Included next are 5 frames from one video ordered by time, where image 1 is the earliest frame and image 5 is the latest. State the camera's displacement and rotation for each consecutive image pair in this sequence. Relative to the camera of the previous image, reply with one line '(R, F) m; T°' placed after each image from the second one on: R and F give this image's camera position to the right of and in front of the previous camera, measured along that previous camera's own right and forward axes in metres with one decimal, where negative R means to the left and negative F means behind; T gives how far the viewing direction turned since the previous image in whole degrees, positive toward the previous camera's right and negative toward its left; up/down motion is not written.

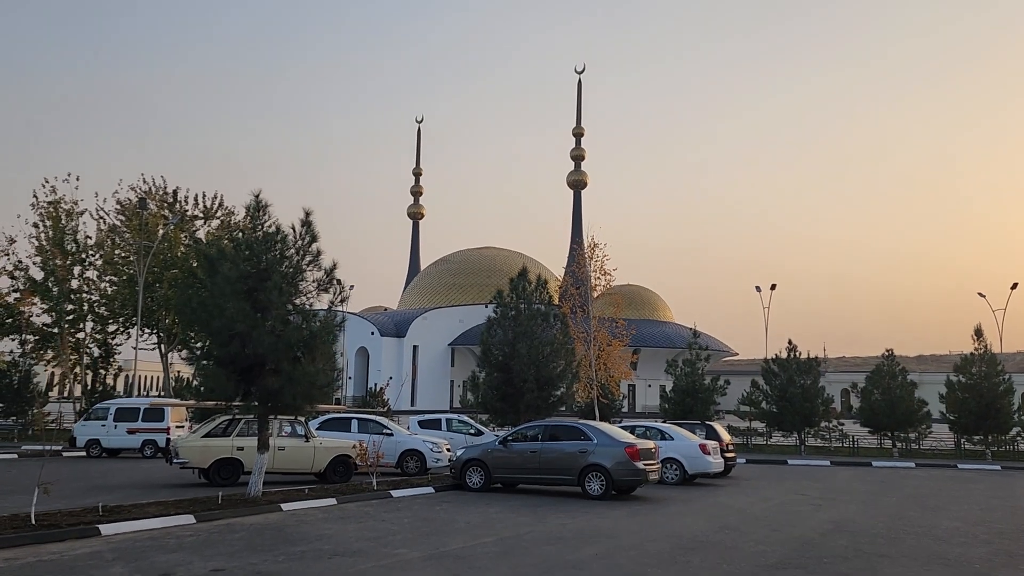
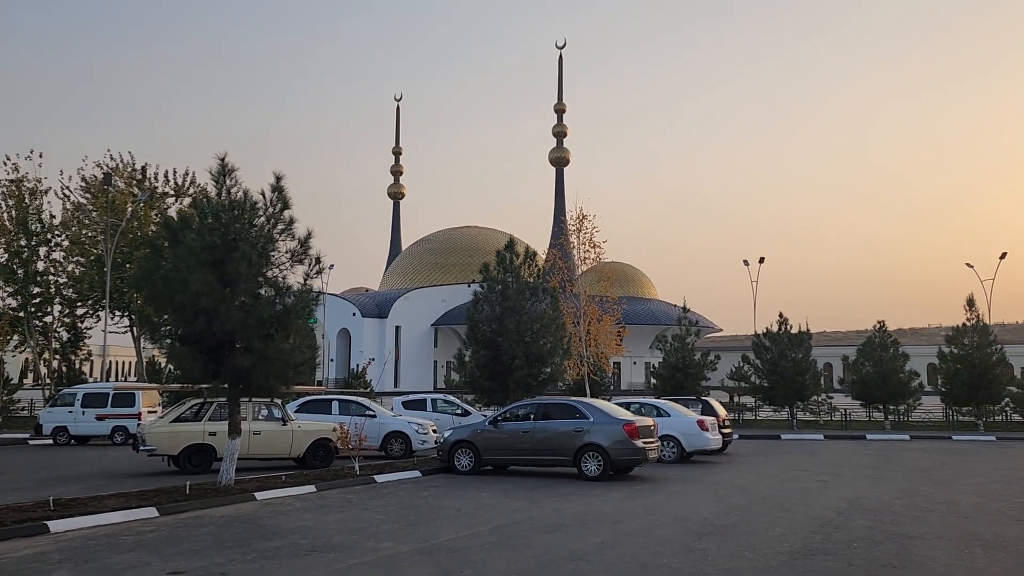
(-0.1, +1.0) m; +1°
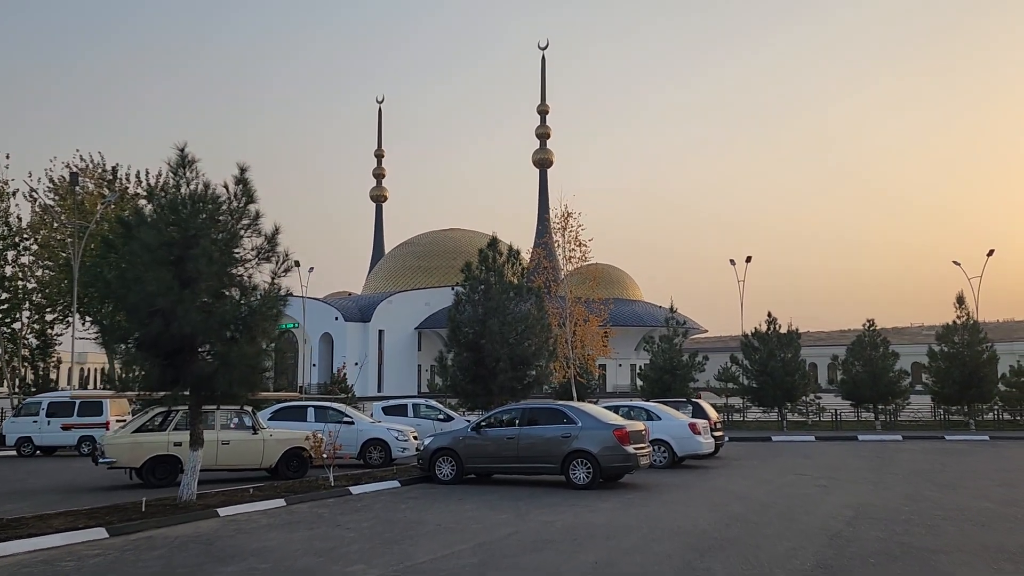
(0.0, +0.8) m; +1°
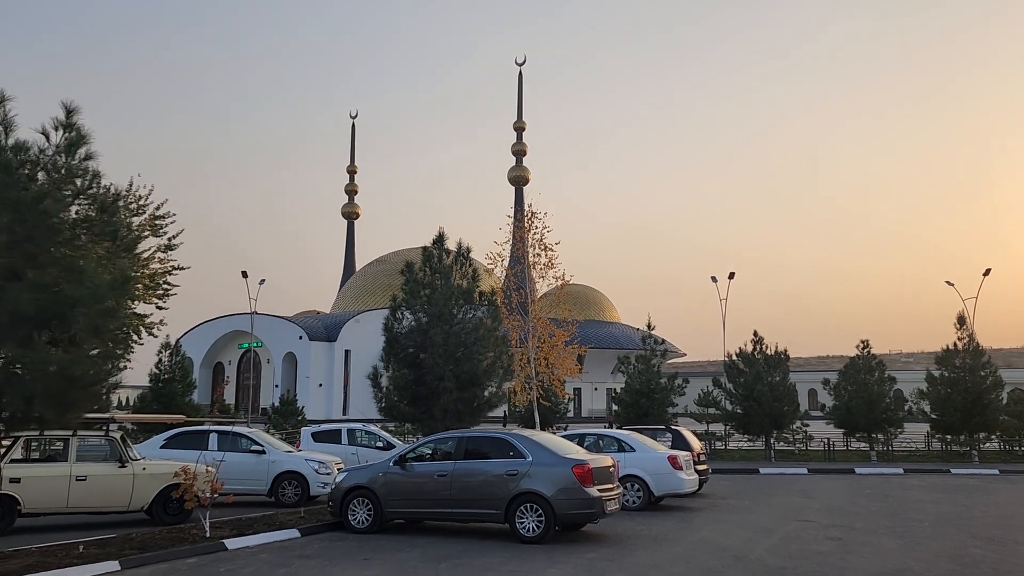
(+0.6, +3.1) m; +1°
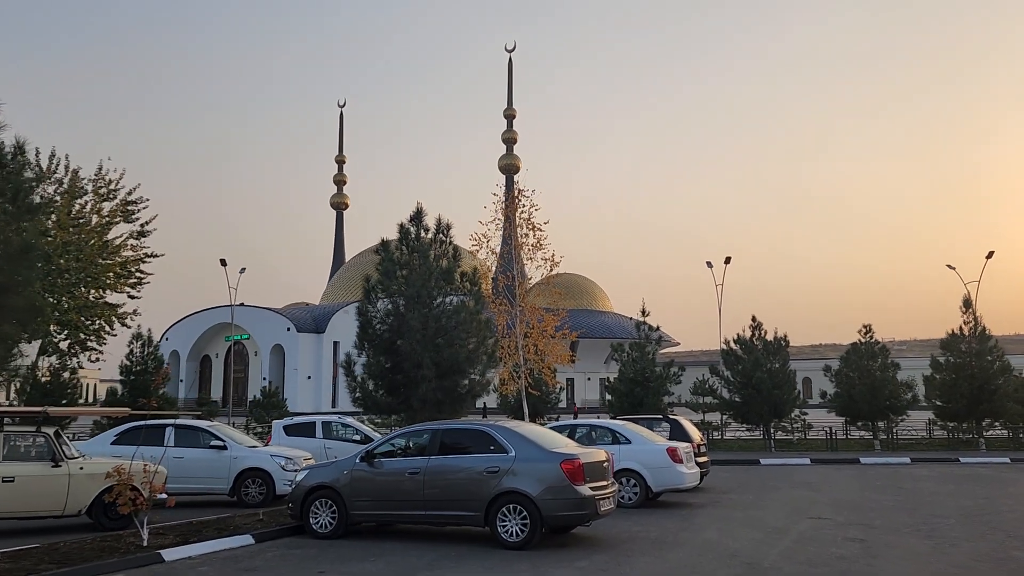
(+0.2, +1.3) m; 0°
